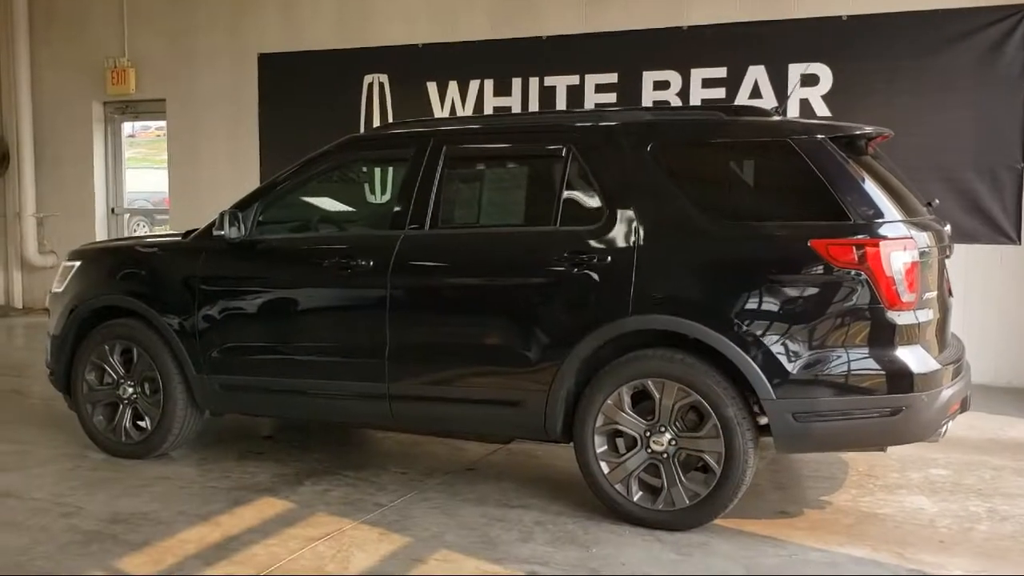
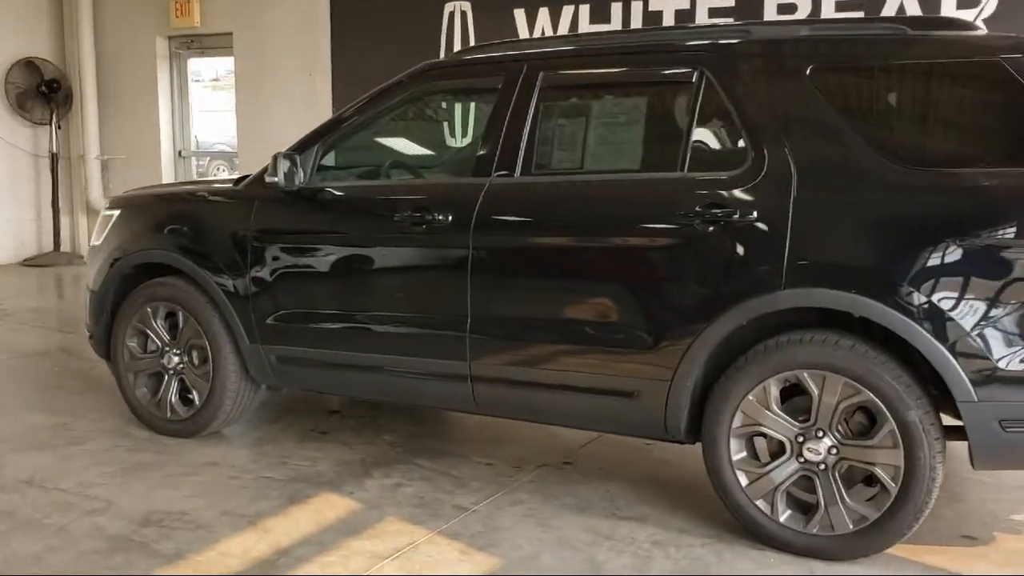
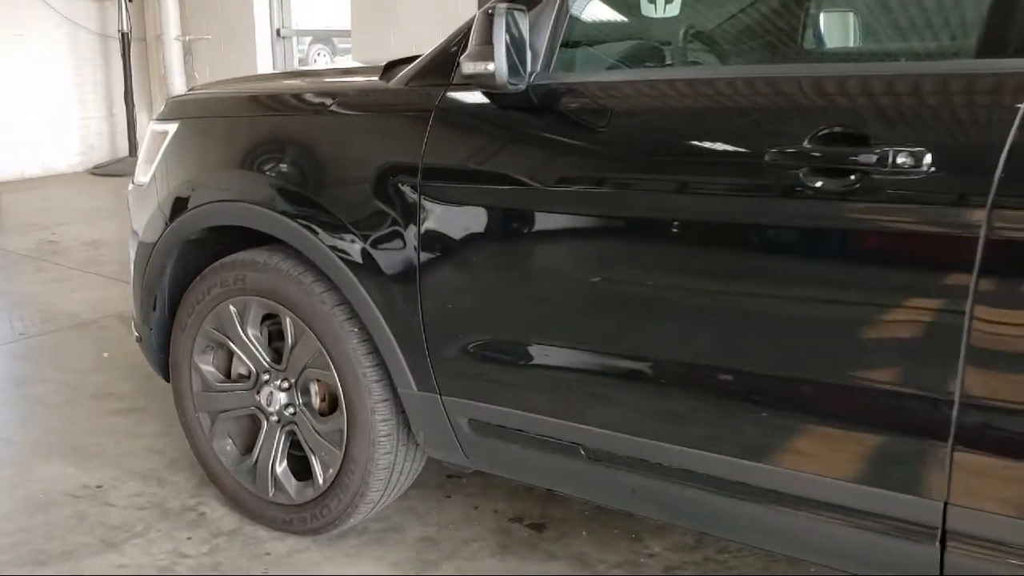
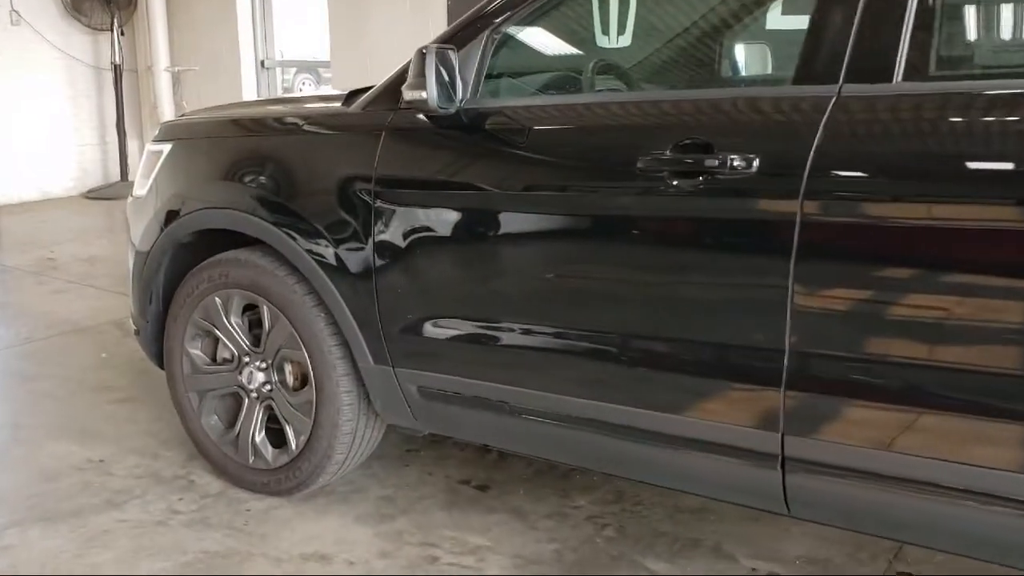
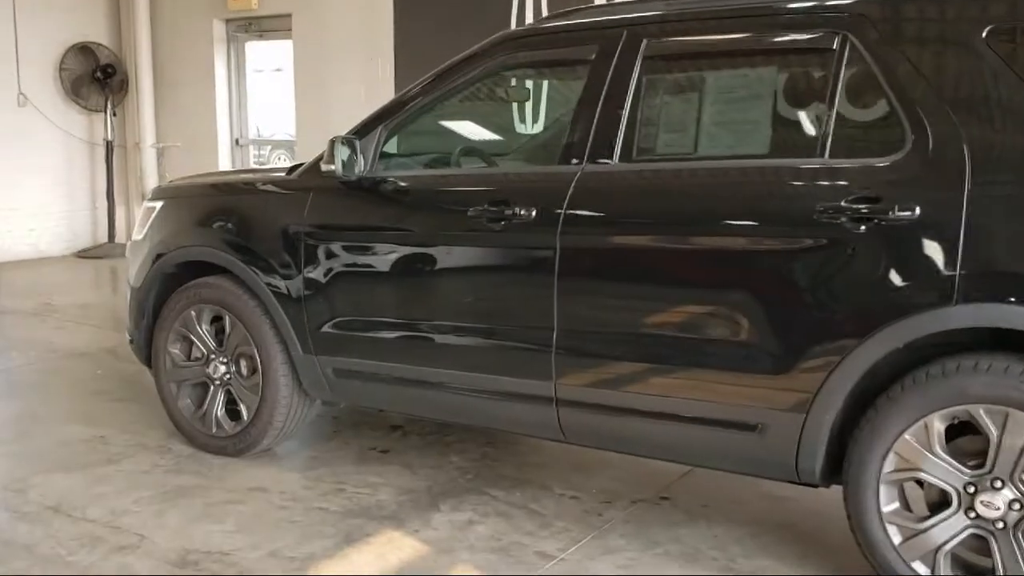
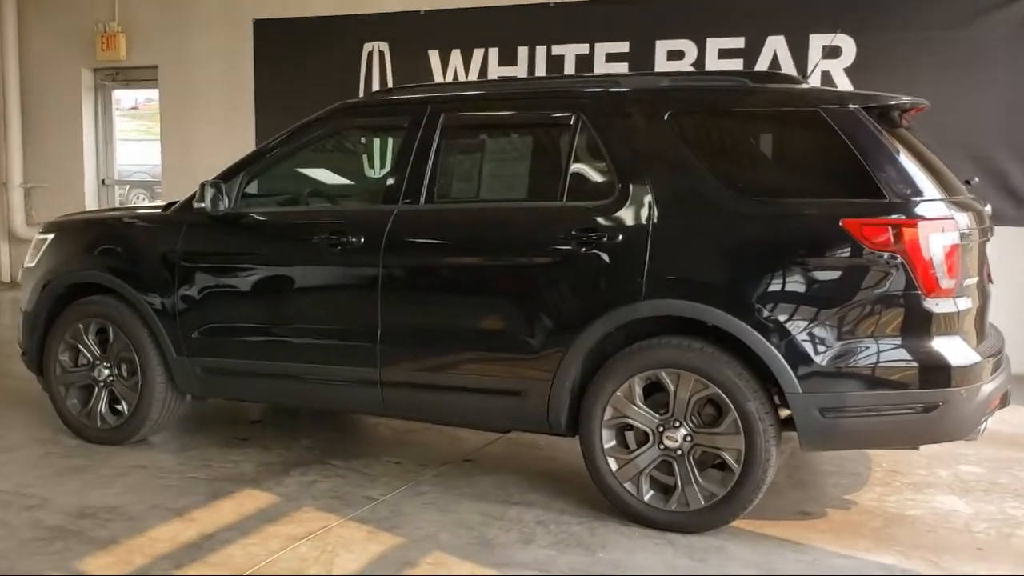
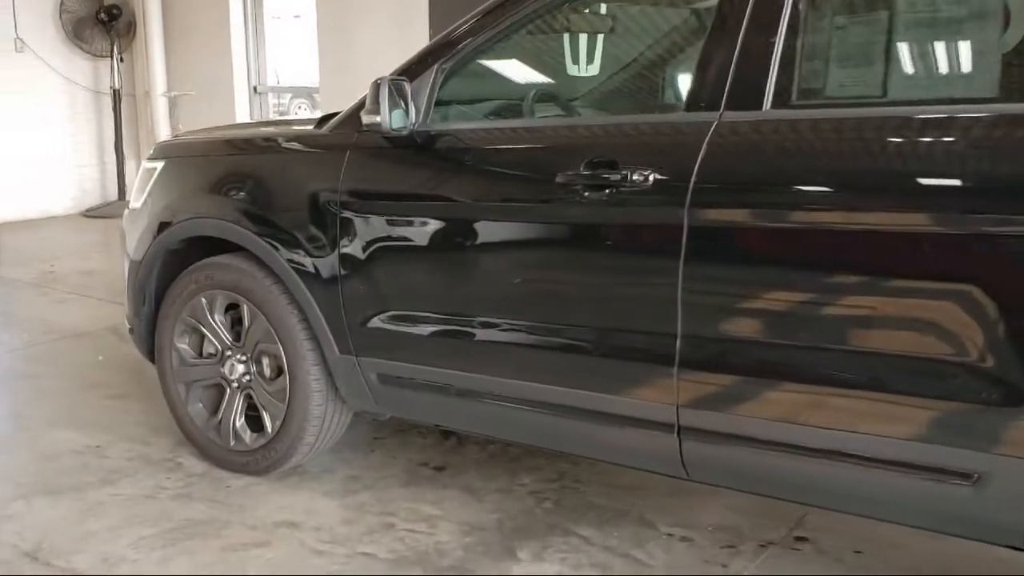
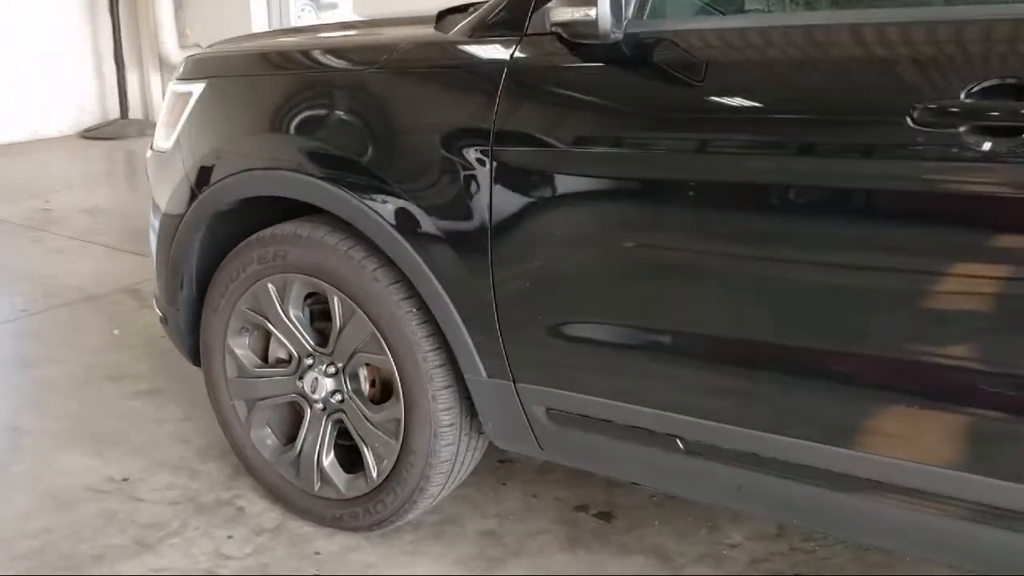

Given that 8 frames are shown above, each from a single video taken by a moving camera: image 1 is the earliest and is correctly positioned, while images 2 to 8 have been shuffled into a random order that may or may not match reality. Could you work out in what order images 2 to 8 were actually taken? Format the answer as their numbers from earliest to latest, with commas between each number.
6, 2, 5, 7, 4, 3, 8
